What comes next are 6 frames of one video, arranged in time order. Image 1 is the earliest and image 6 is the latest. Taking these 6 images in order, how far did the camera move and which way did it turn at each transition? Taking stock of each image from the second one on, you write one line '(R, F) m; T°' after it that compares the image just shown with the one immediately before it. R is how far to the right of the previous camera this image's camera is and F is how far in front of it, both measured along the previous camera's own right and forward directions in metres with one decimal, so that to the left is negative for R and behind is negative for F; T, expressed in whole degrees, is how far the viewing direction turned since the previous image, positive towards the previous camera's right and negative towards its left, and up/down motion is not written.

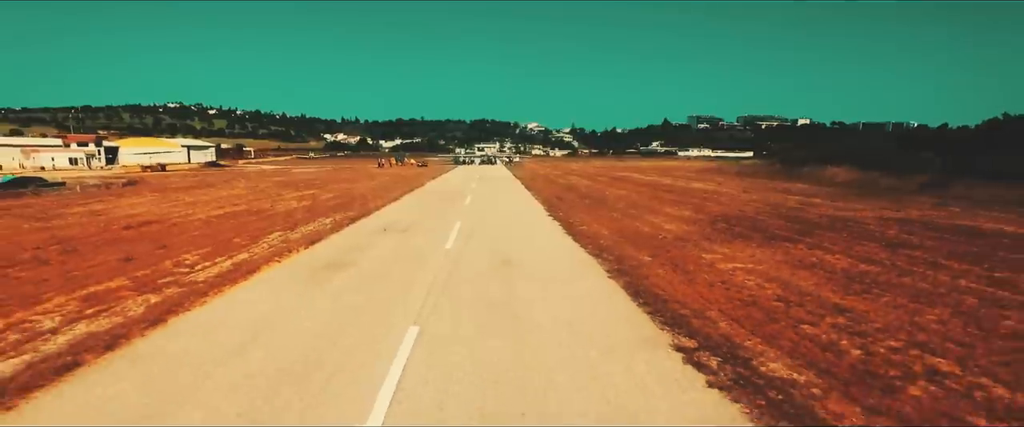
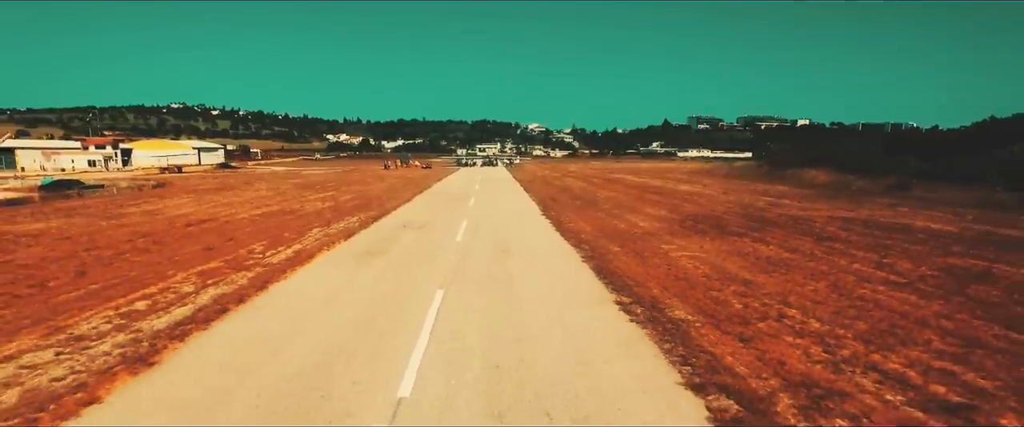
(+0.1, -2.6) m; 0°
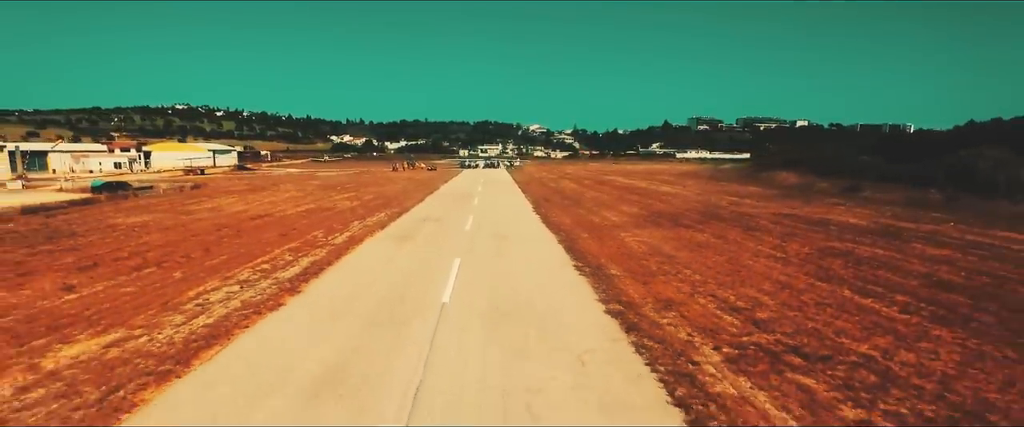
(+0.2, -4.1) m; 0°
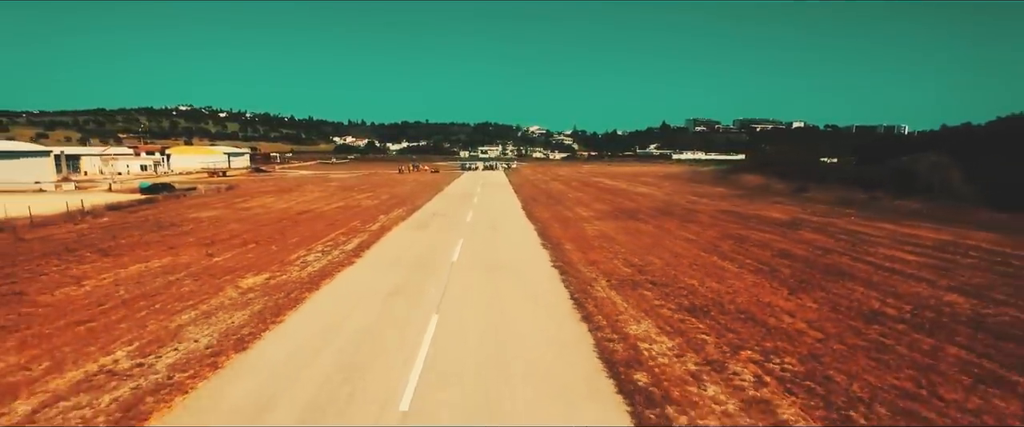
(+0.4, -5.4) m; 0°
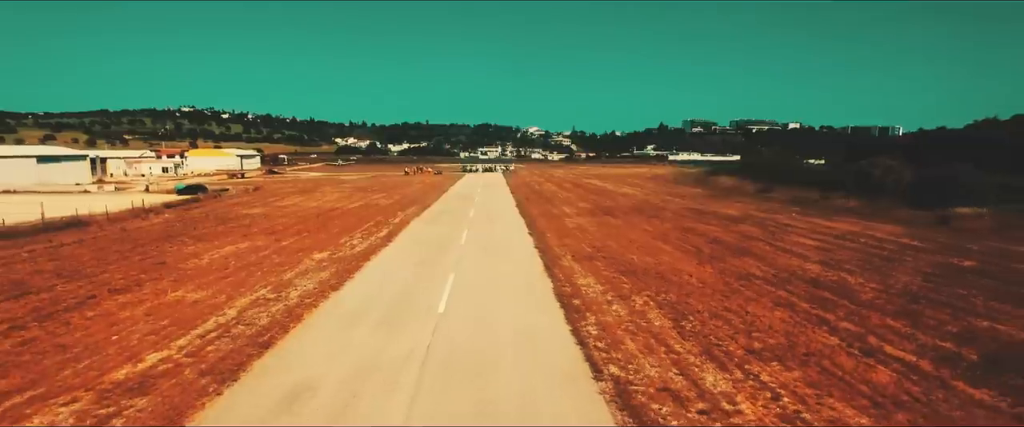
(+0.2, -5.0) m; 0°
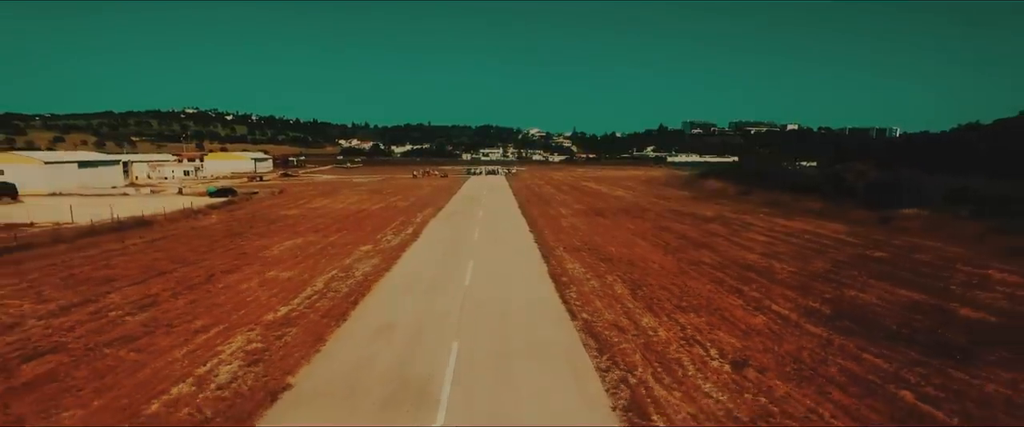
(-0.1, -4.5) m; 0°
